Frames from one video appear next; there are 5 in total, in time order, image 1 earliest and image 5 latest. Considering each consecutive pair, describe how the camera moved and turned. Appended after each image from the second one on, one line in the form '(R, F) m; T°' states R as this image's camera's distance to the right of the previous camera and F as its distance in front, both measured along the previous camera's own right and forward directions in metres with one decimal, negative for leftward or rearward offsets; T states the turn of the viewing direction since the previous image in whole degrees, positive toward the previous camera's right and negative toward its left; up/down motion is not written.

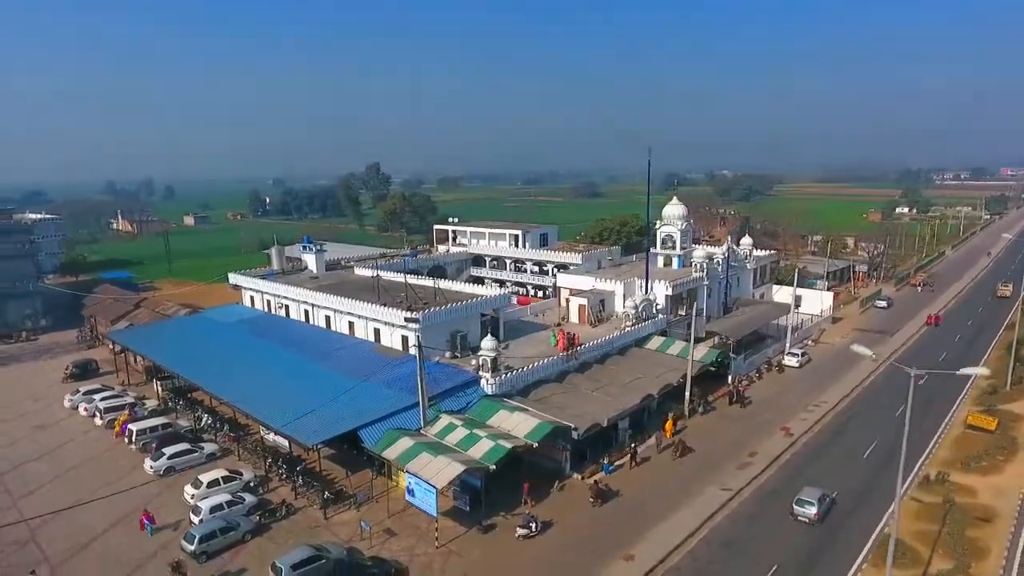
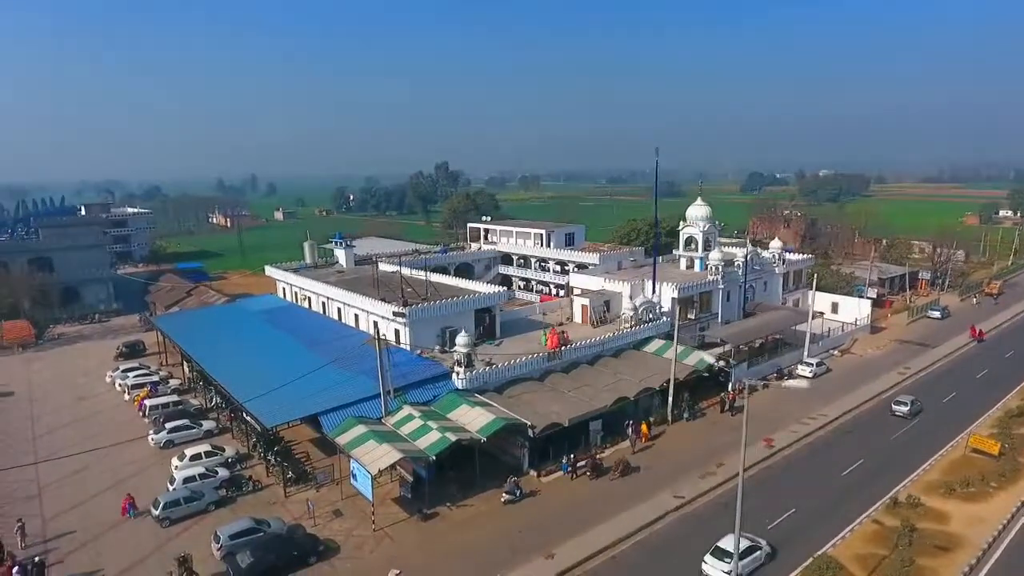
(+5.4, -0.2) m; -8°
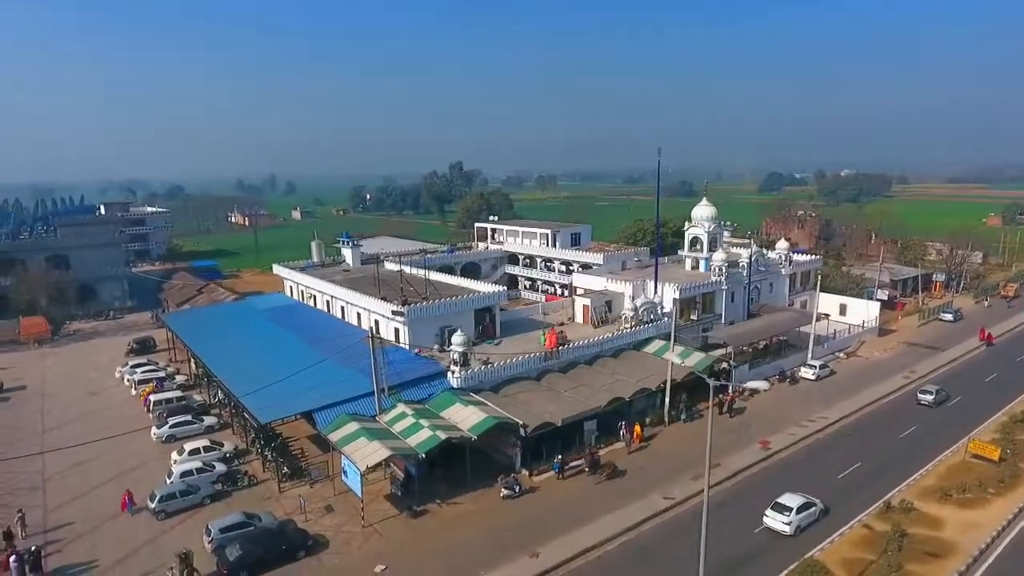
(+1.1, -0.1) m; -2°
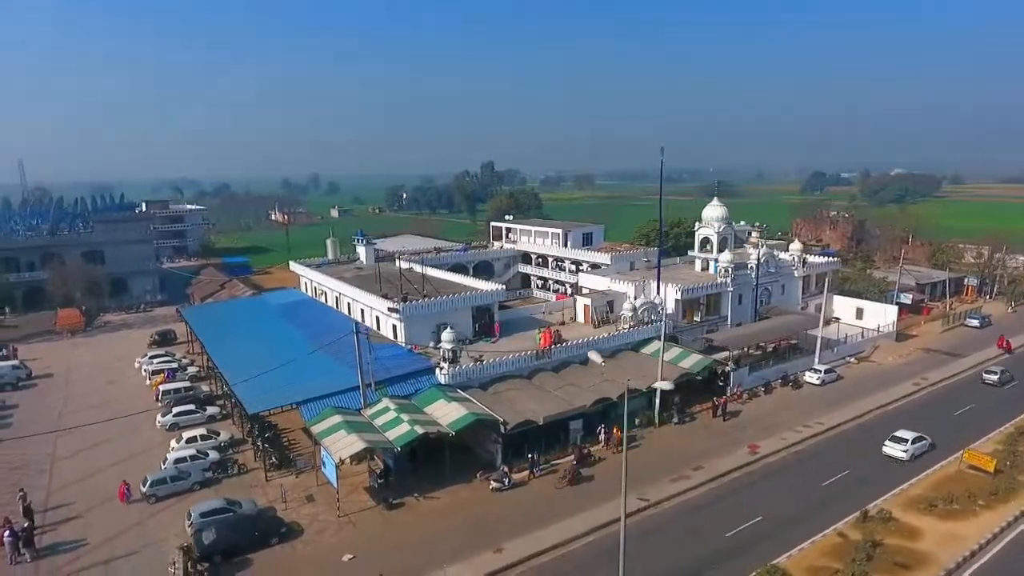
(+2.5, -0.2) m; -4°
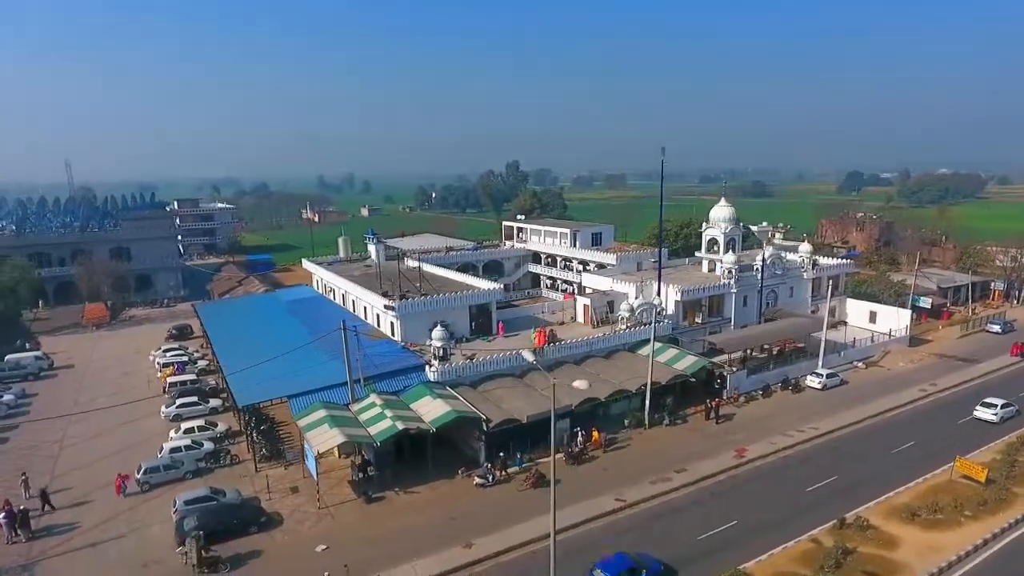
(+2.2, -0.1) m; -3°
